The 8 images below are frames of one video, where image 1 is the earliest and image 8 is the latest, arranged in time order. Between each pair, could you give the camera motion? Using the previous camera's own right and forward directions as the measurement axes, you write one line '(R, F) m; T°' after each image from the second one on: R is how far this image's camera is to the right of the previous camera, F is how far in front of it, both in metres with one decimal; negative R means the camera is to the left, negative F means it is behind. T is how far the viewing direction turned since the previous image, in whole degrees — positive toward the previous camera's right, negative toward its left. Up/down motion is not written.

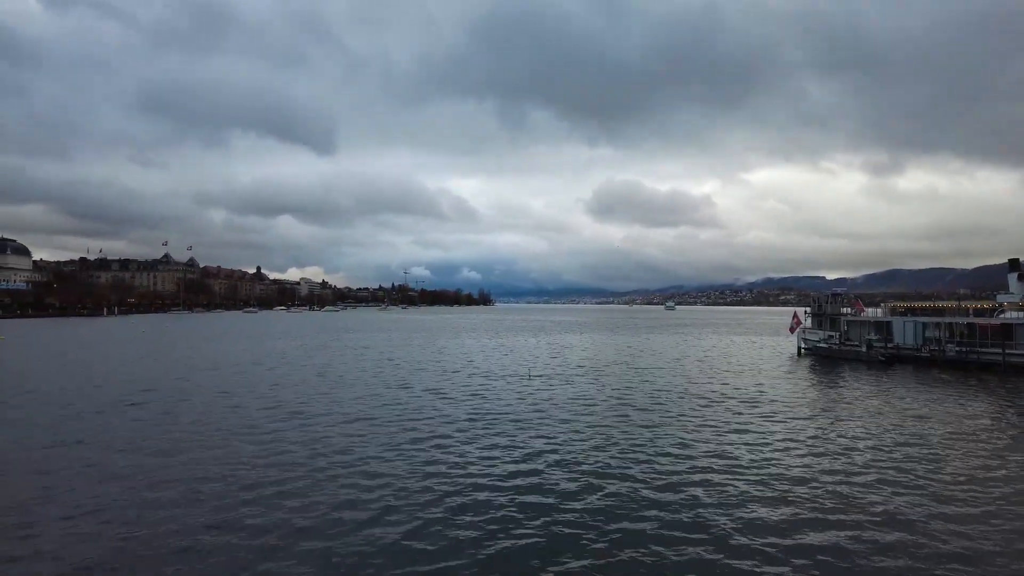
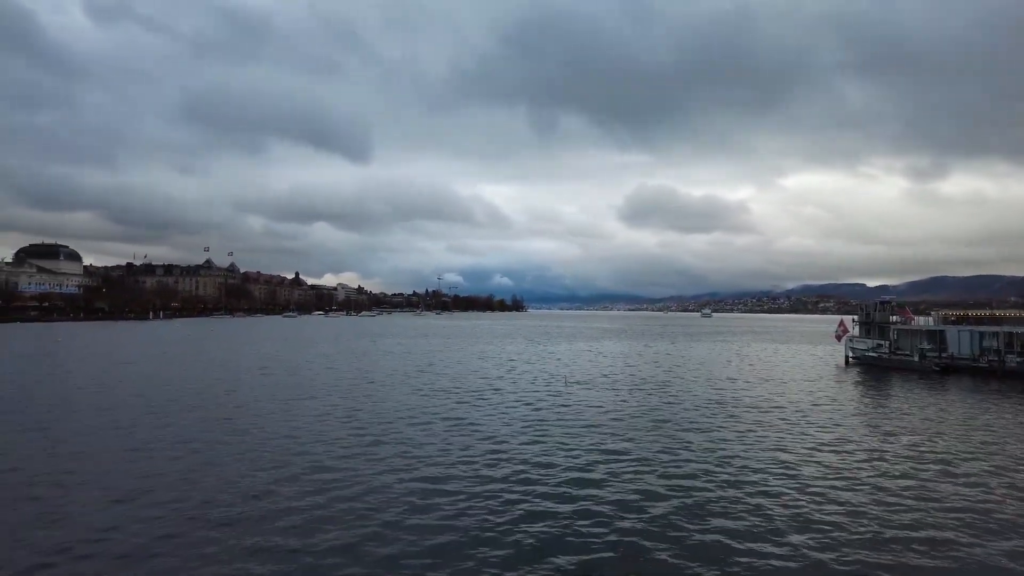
(-0.4, +0.3) m; -3°
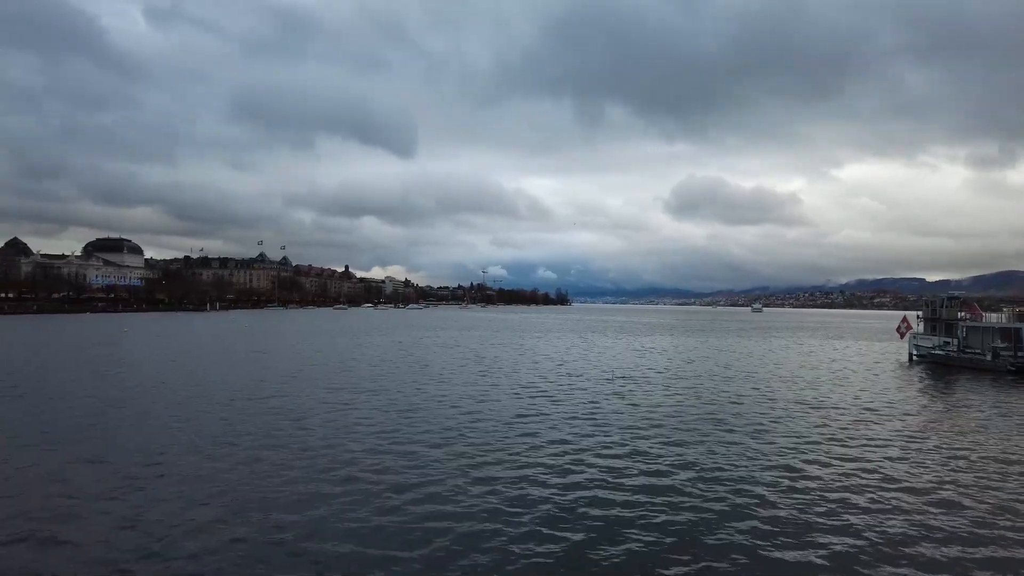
(-0.4, +0.3) m; -4°
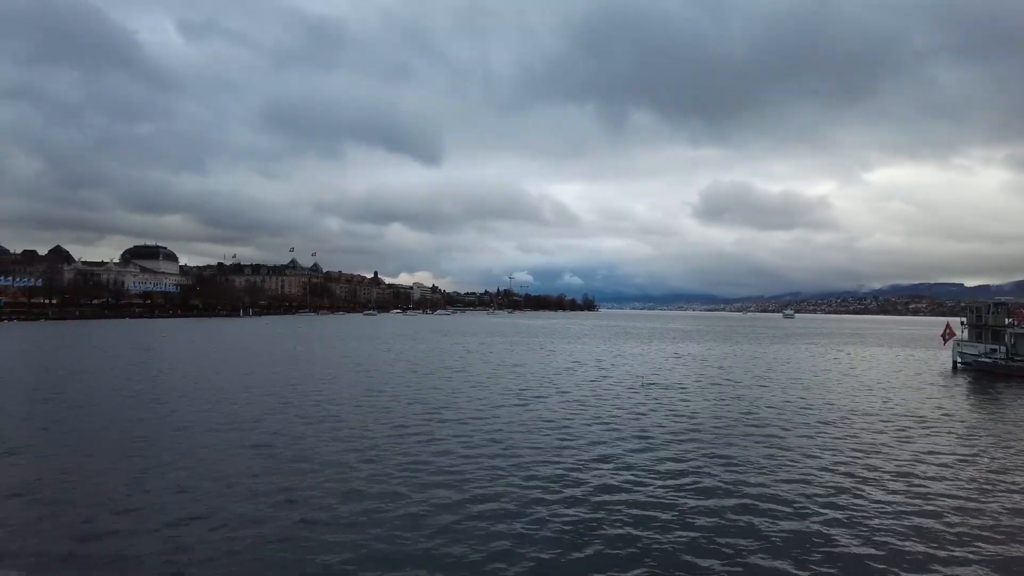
(-0.4, +0.2) m; -2°
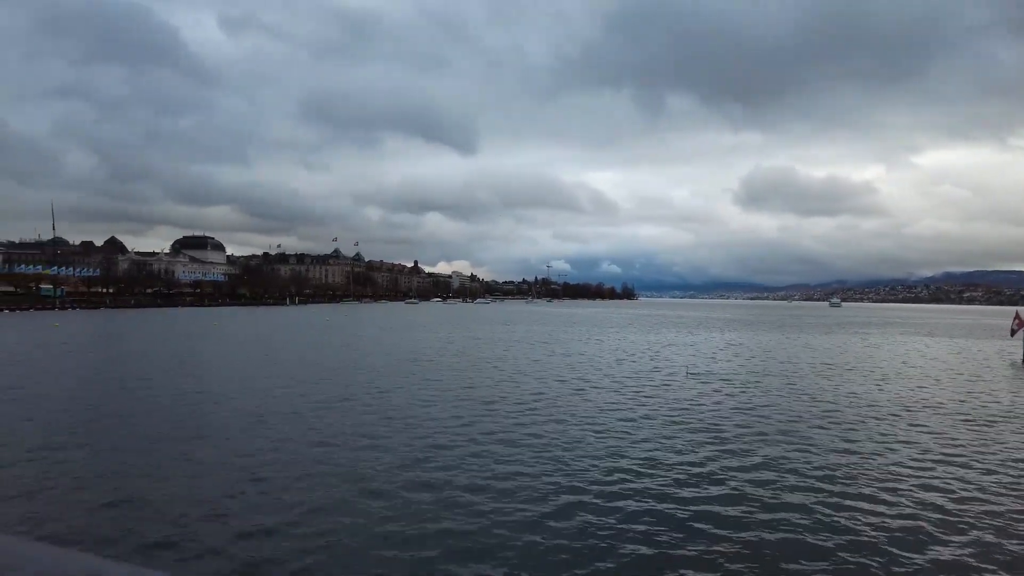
(-0.7, +0.3) m; -3°
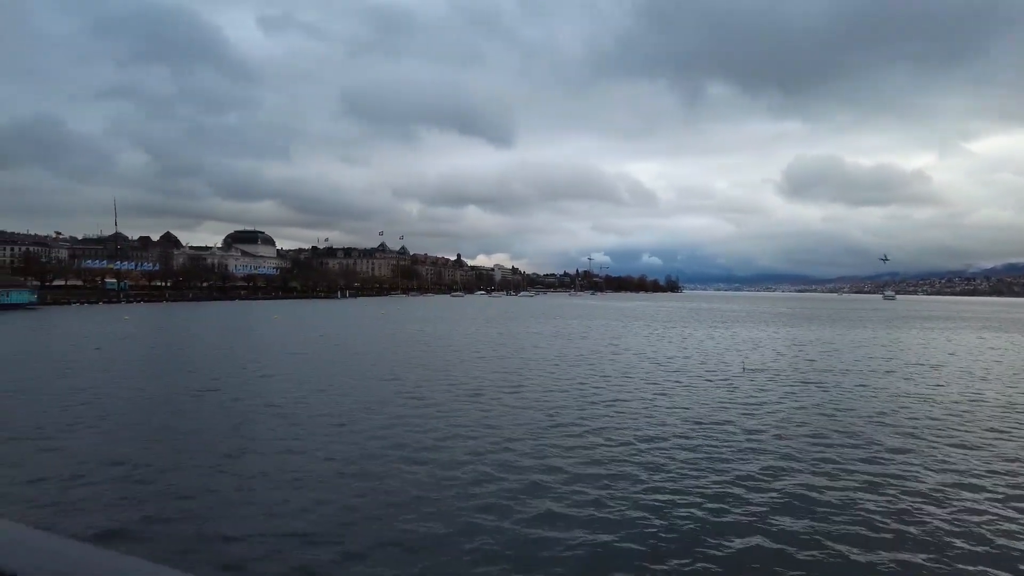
(-1.4, +0.2) m; -4°
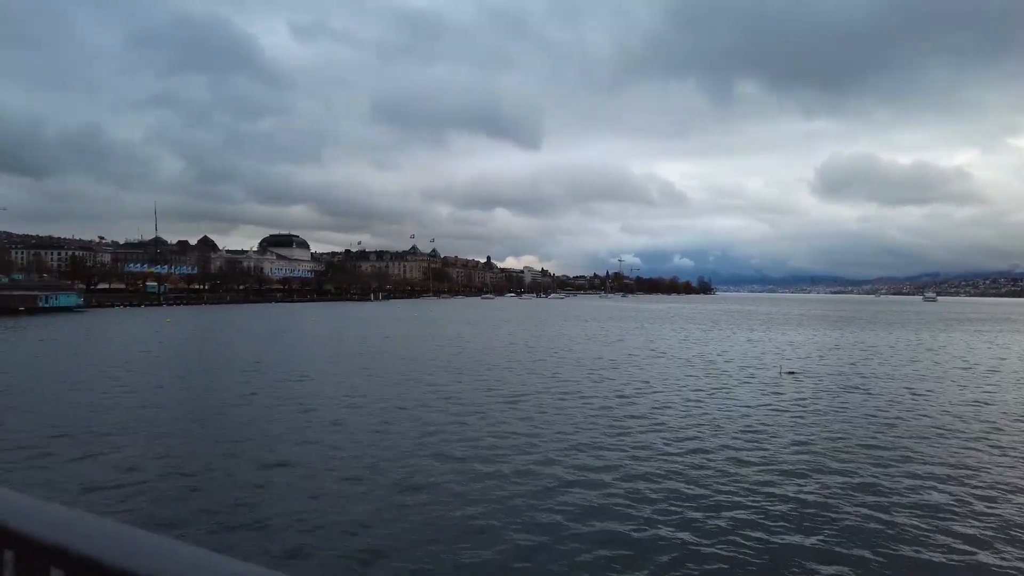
(-0.4, +0.1) m; -3°
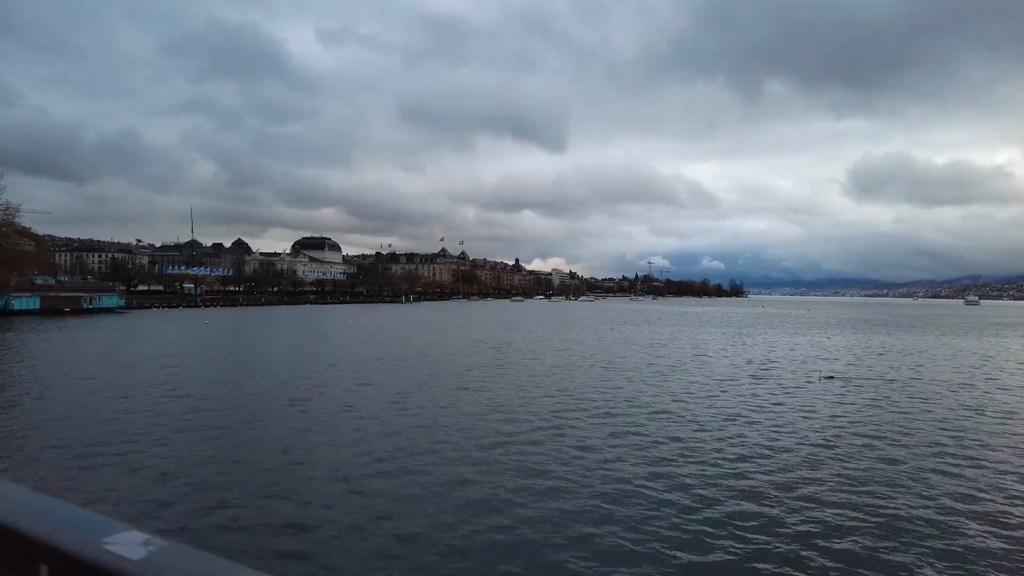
(-0.7, +0.6) m; -2°
